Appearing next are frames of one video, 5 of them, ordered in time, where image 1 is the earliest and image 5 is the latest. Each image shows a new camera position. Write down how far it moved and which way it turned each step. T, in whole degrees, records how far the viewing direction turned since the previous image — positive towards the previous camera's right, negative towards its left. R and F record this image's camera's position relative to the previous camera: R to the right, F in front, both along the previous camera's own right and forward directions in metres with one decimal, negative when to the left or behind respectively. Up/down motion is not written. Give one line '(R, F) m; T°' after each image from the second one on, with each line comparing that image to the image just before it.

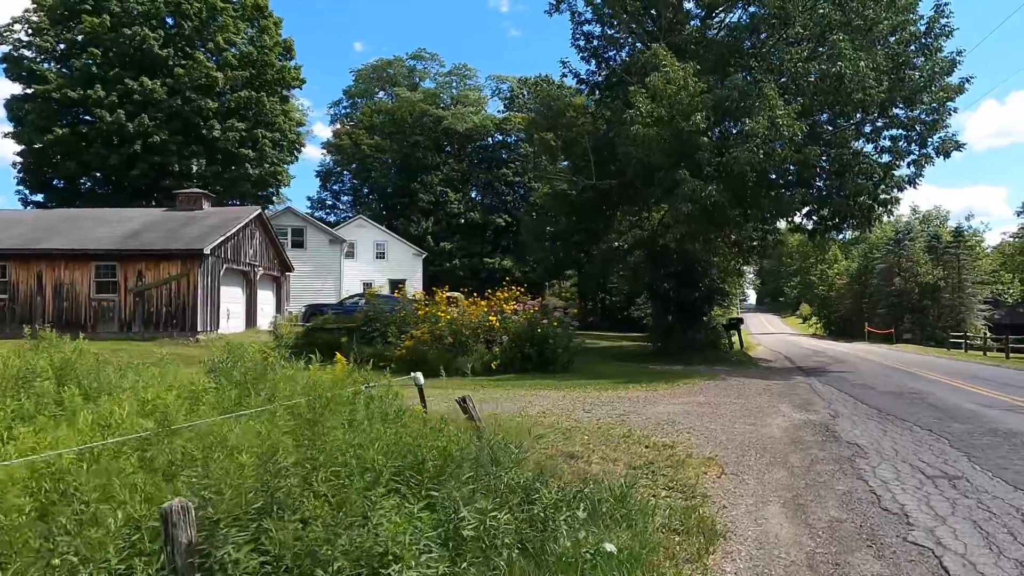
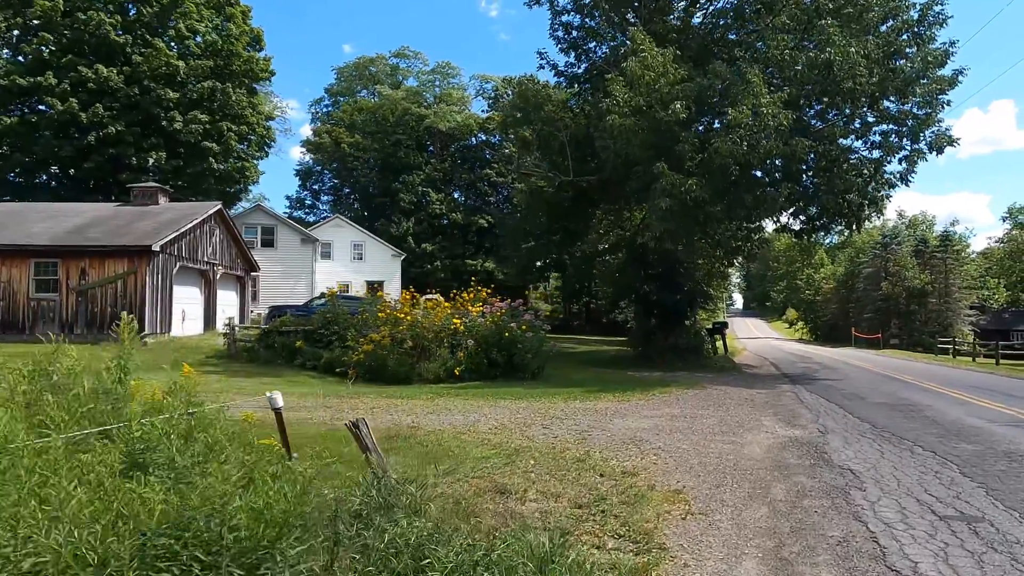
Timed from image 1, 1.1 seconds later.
(+0.5, +1.2) m; +1°
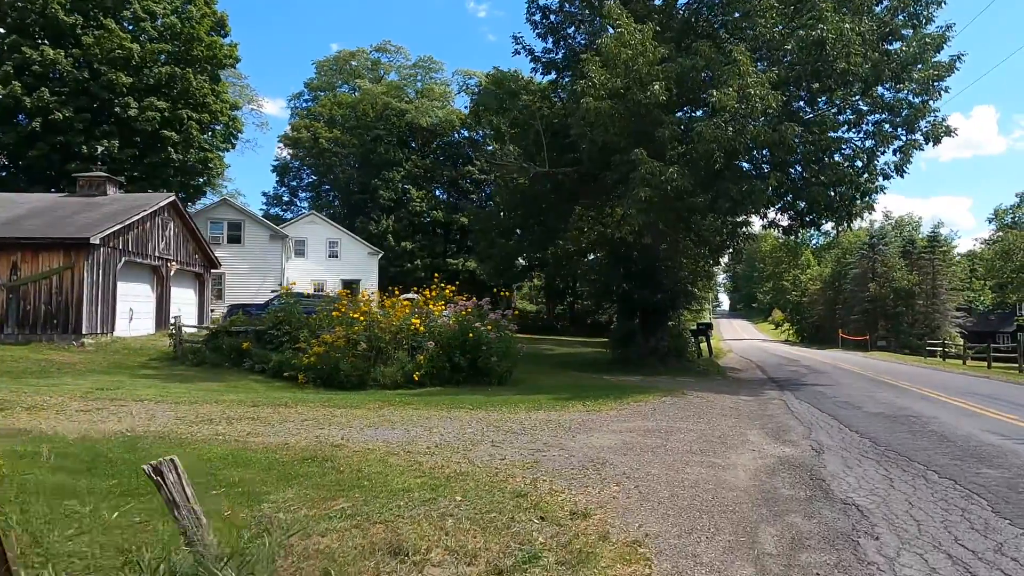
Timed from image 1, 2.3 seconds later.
(+0.5, +1.4) m; +1°
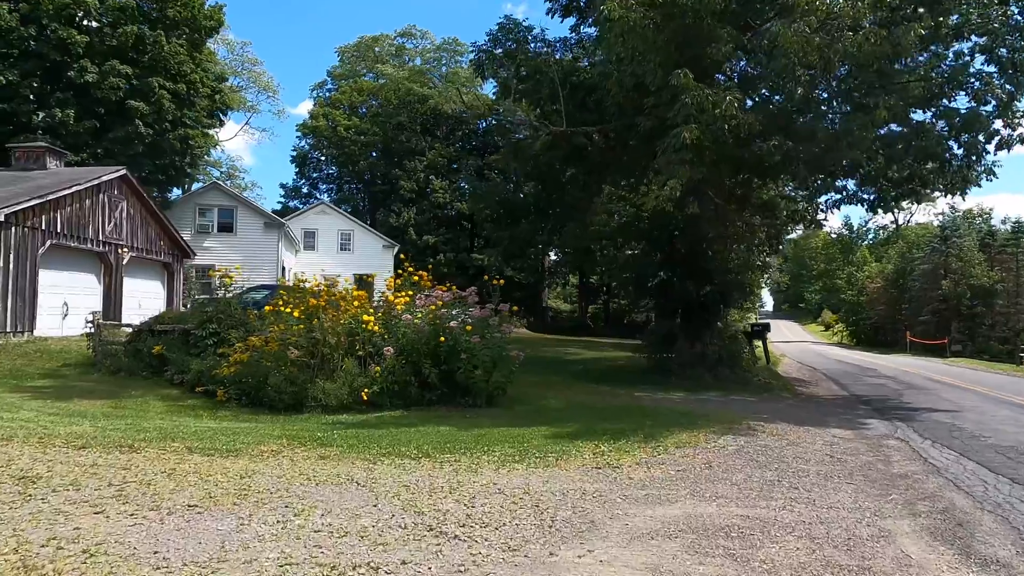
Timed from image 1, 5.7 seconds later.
(+0.8, +4.3) m; -3°
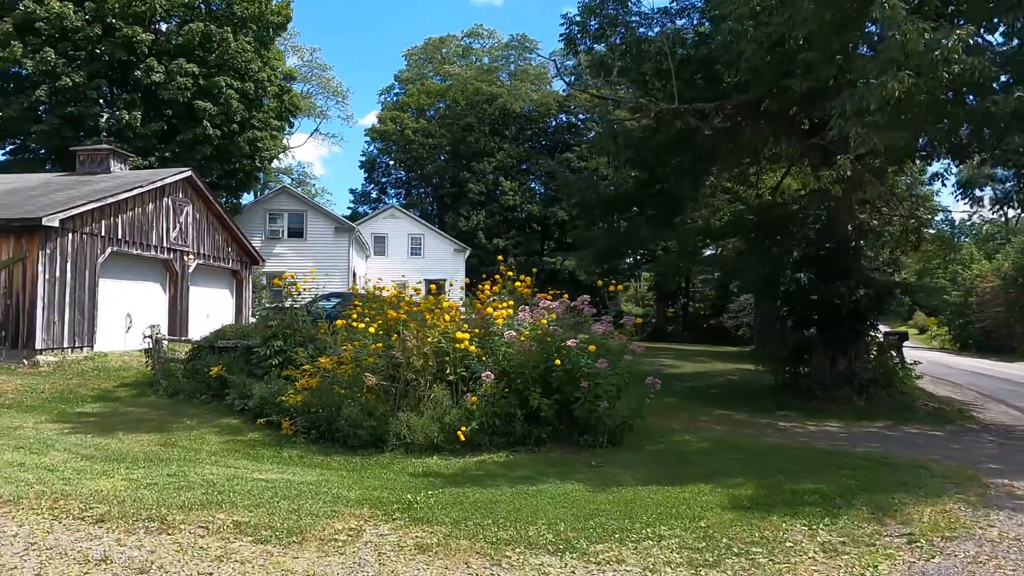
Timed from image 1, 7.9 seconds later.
(-0.9, +2.2) m; -6°
